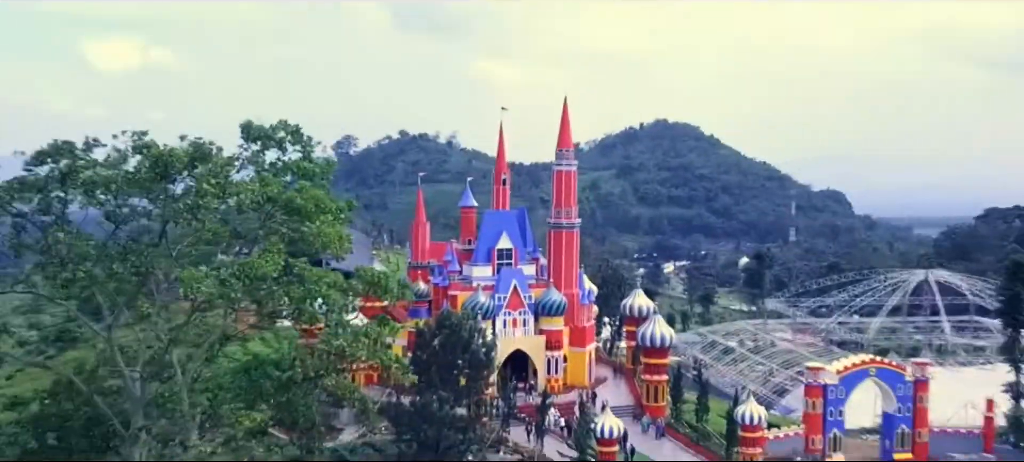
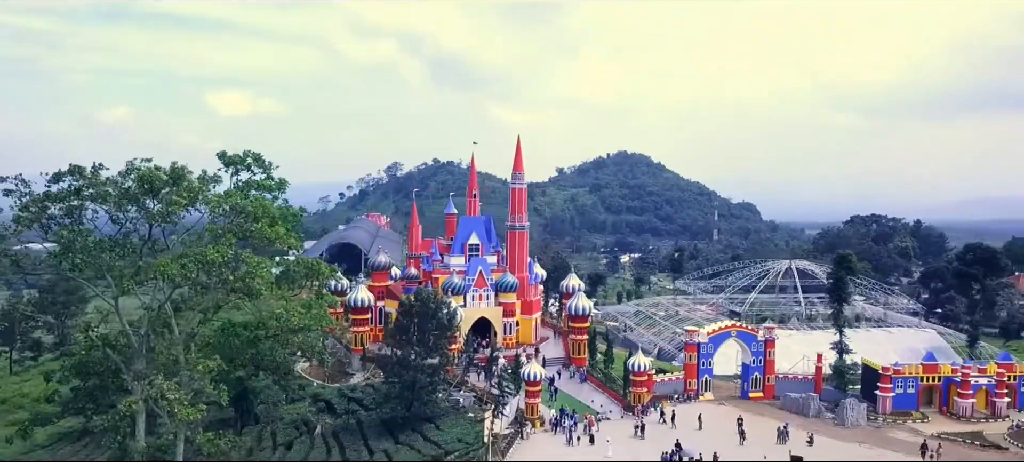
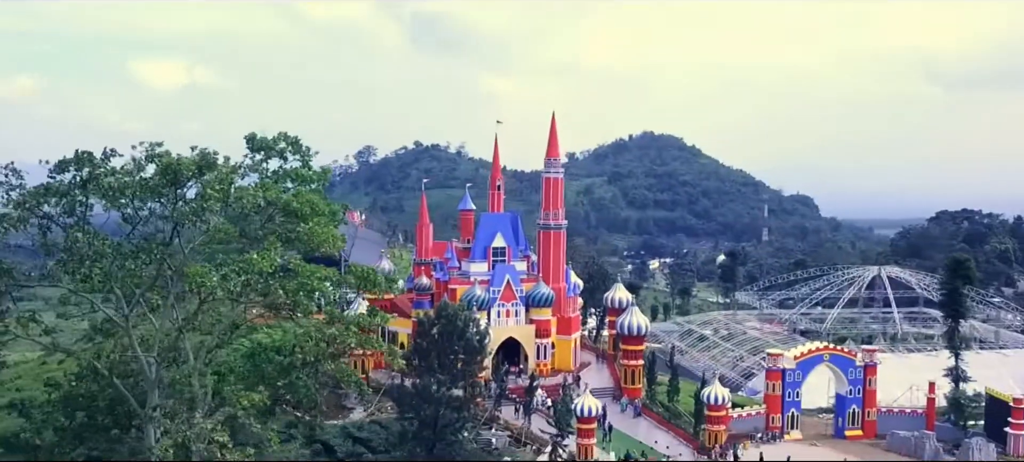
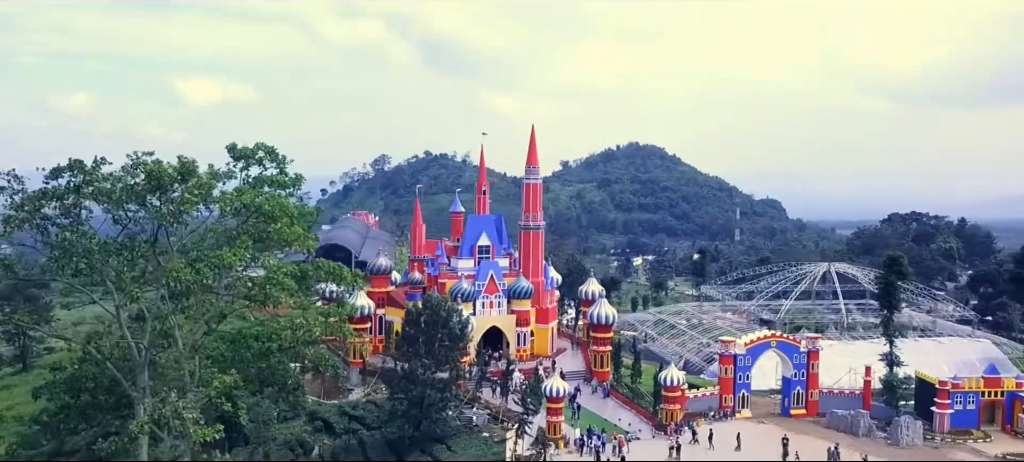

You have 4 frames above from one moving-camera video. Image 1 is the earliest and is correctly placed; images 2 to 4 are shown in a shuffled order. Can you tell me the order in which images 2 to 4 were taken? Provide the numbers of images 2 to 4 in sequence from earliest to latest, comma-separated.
3, 4, 2
